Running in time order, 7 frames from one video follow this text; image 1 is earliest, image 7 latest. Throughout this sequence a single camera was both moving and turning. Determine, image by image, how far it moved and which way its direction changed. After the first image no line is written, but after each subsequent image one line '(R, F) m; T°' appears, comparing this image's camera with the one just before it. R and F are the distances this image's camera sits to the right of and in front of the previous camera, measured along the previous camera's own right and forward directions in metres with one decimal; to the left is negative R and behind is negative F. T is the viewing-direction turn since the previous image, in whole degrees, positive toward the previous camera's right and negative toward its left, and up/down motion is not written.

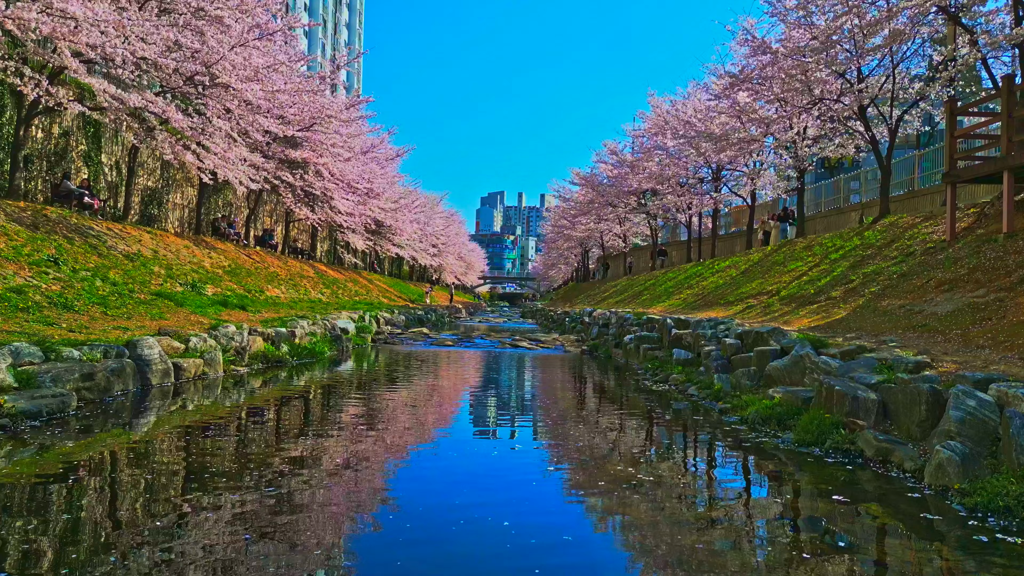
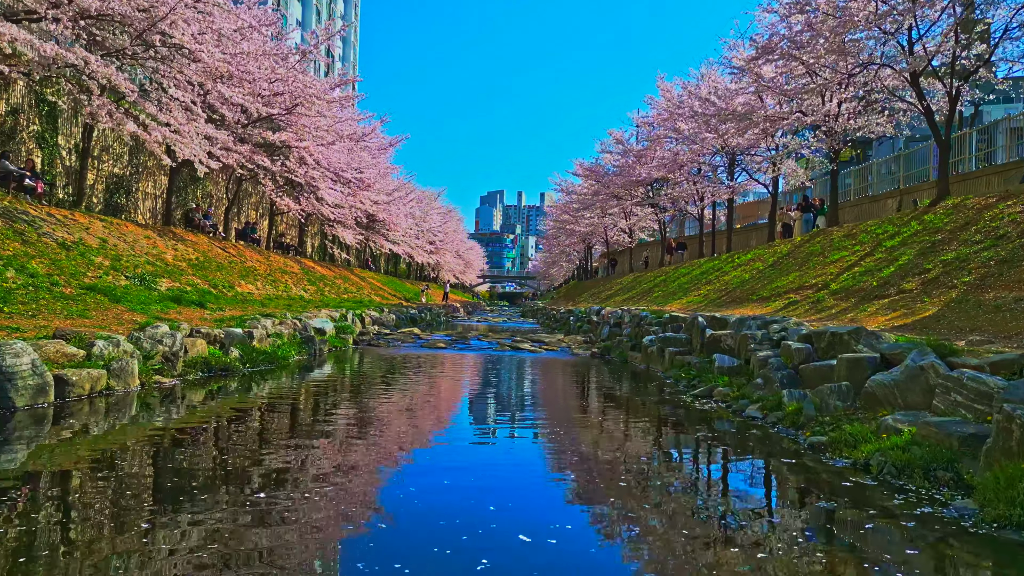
(0.0, +2.5) m; 0°
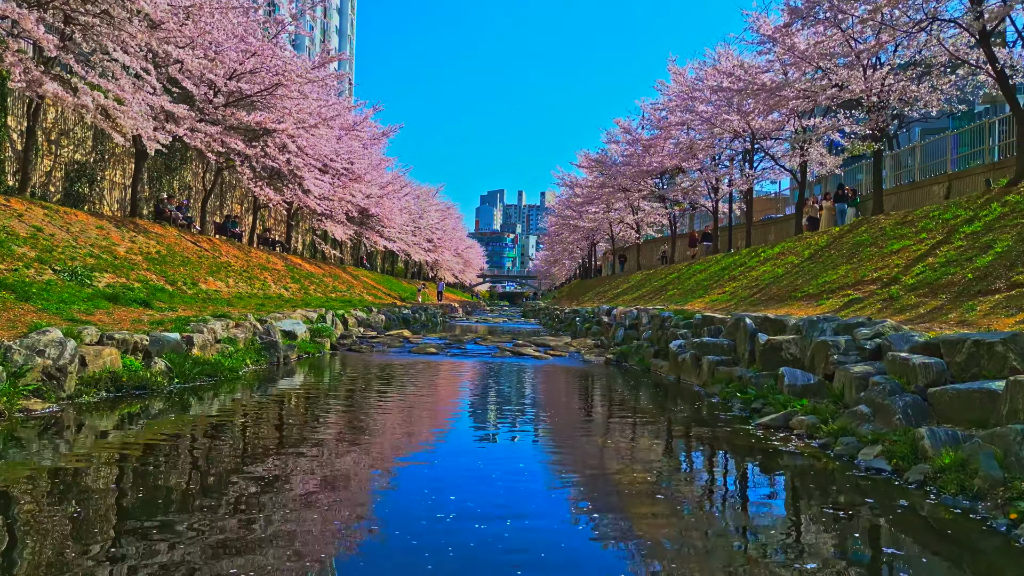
(0.0, +2.4) m; 0°
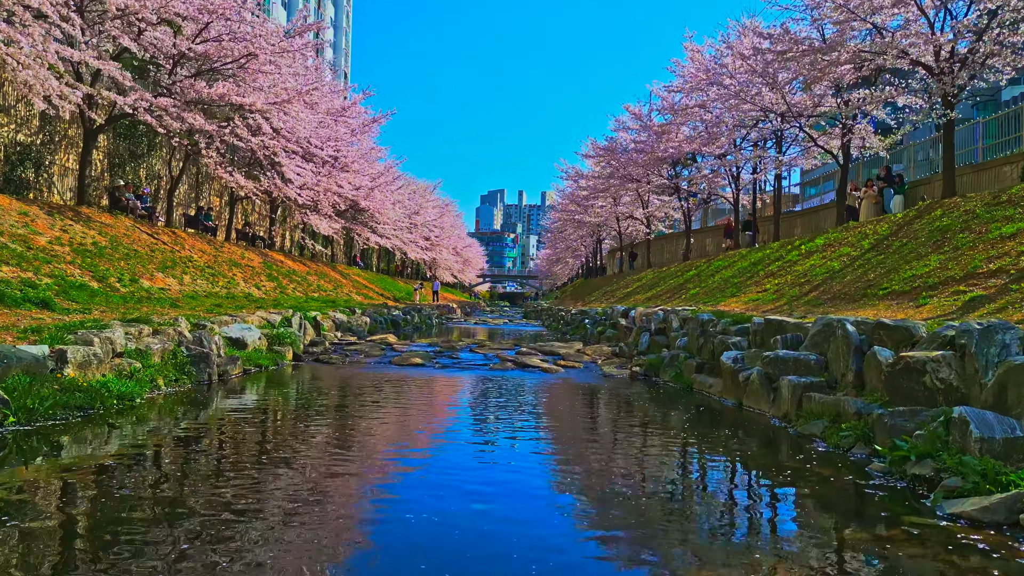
(0.0, +2.9) m; 0°
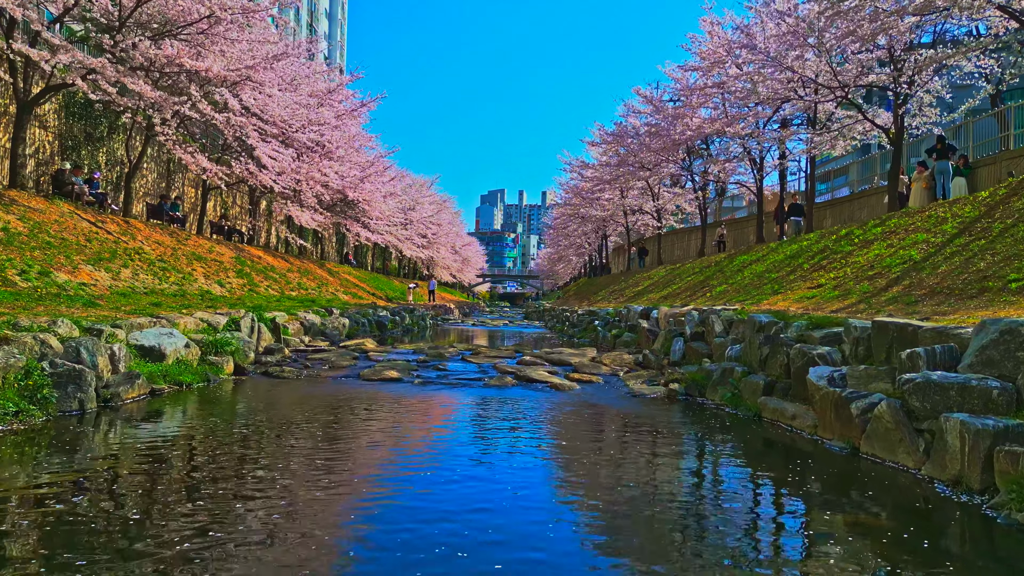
(0.0, +2.8) m; 0°
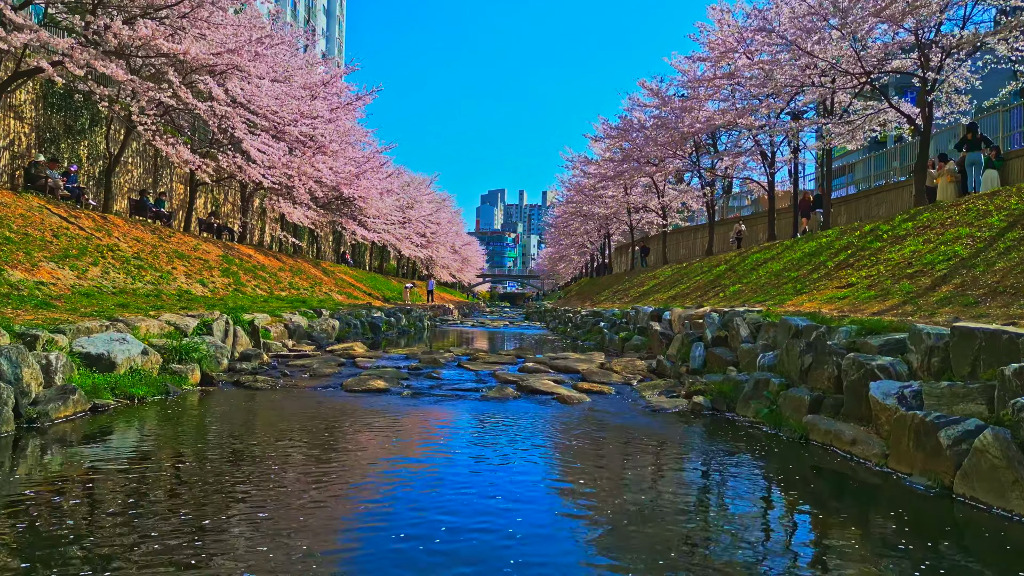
(0.0, +1.2) m; 0°
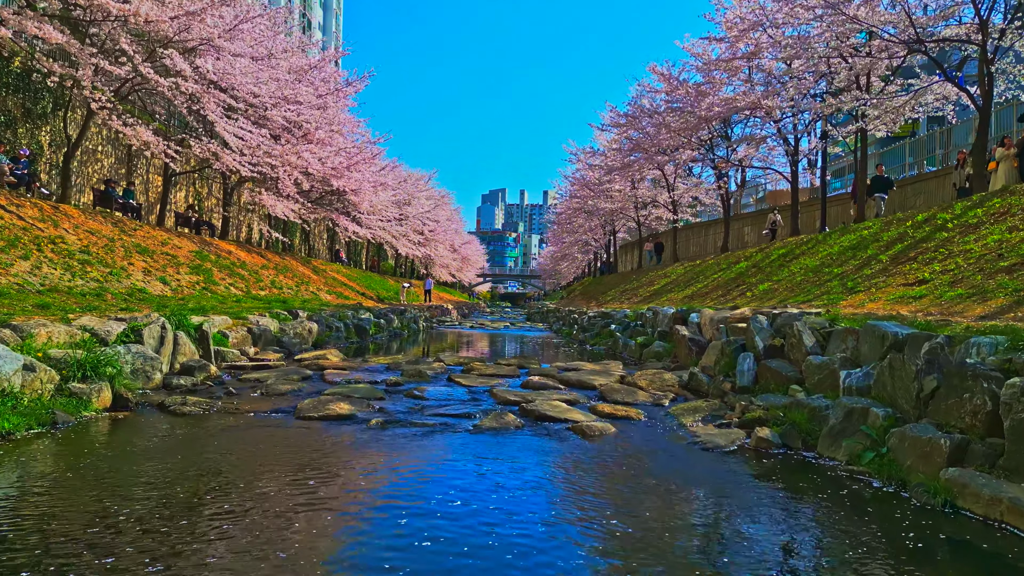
(0.0, +2.1) m; 0°
